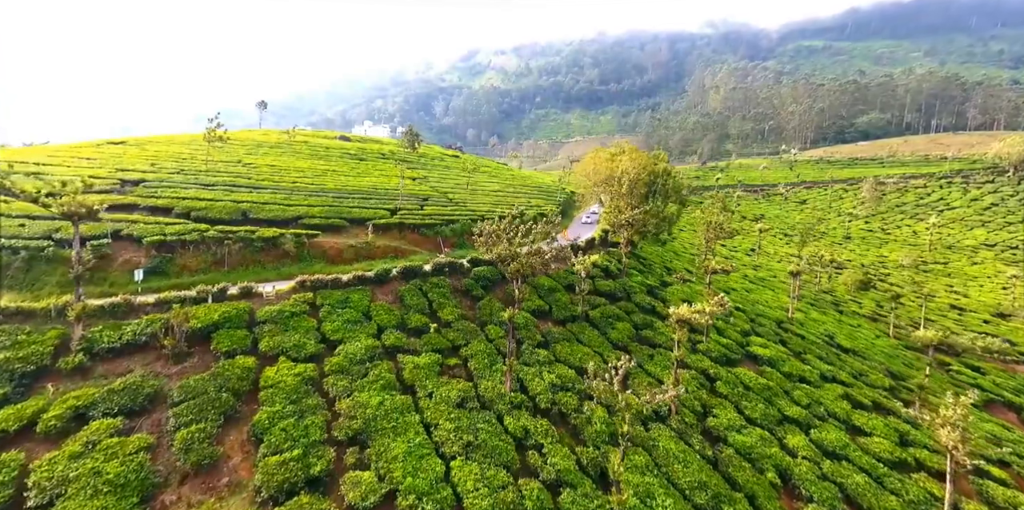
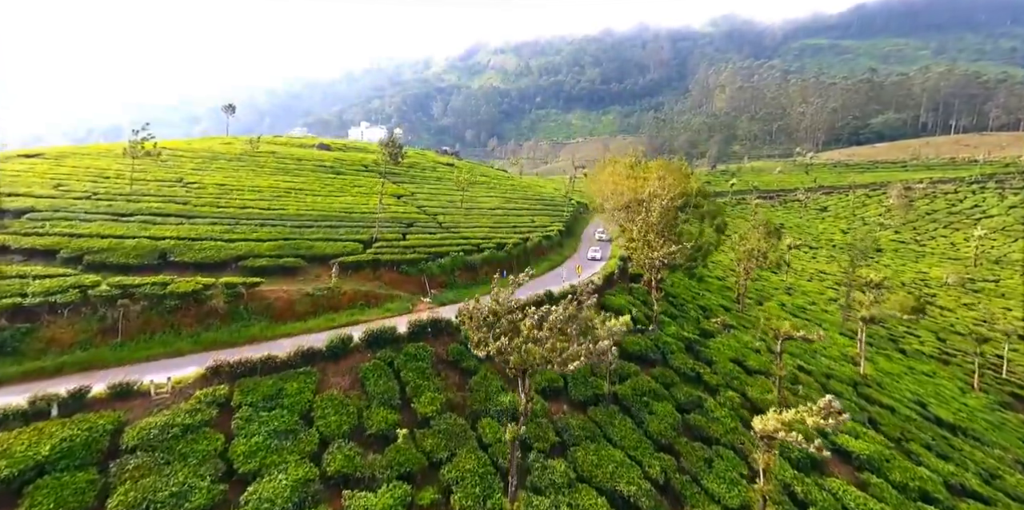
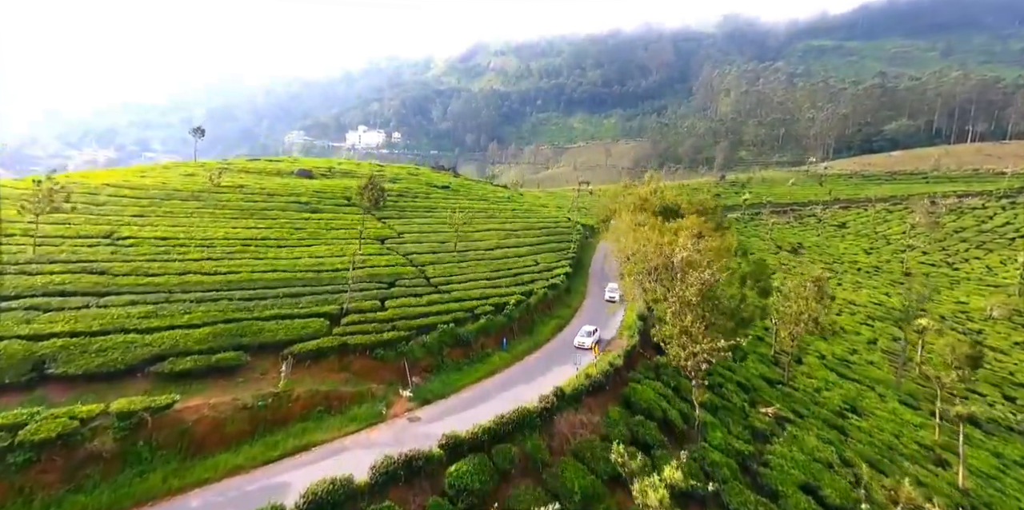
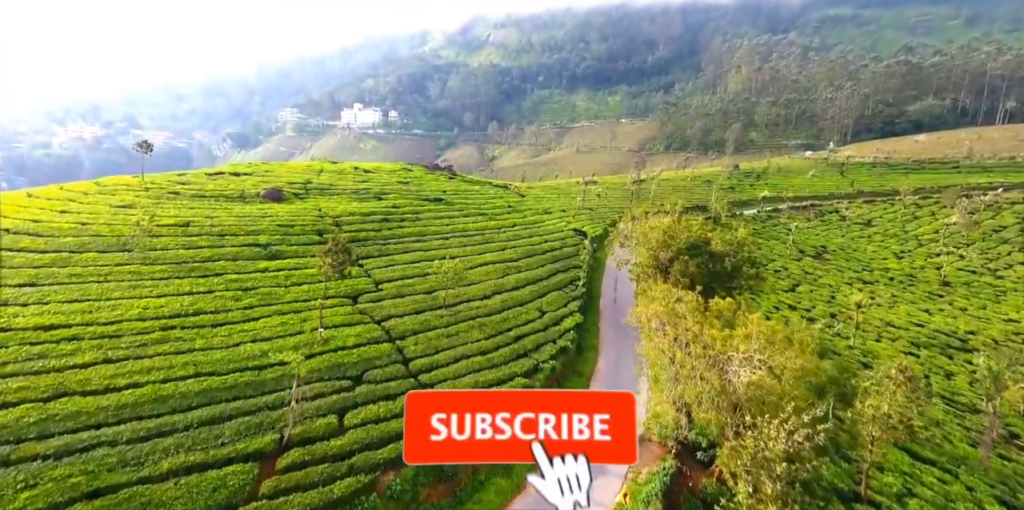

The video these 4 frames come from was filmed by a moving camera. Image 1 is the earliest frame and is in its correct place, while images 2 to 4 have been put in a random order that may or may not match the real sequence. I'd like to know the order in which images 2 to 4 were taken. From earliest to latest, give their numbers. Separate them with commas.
2, 3, 4
